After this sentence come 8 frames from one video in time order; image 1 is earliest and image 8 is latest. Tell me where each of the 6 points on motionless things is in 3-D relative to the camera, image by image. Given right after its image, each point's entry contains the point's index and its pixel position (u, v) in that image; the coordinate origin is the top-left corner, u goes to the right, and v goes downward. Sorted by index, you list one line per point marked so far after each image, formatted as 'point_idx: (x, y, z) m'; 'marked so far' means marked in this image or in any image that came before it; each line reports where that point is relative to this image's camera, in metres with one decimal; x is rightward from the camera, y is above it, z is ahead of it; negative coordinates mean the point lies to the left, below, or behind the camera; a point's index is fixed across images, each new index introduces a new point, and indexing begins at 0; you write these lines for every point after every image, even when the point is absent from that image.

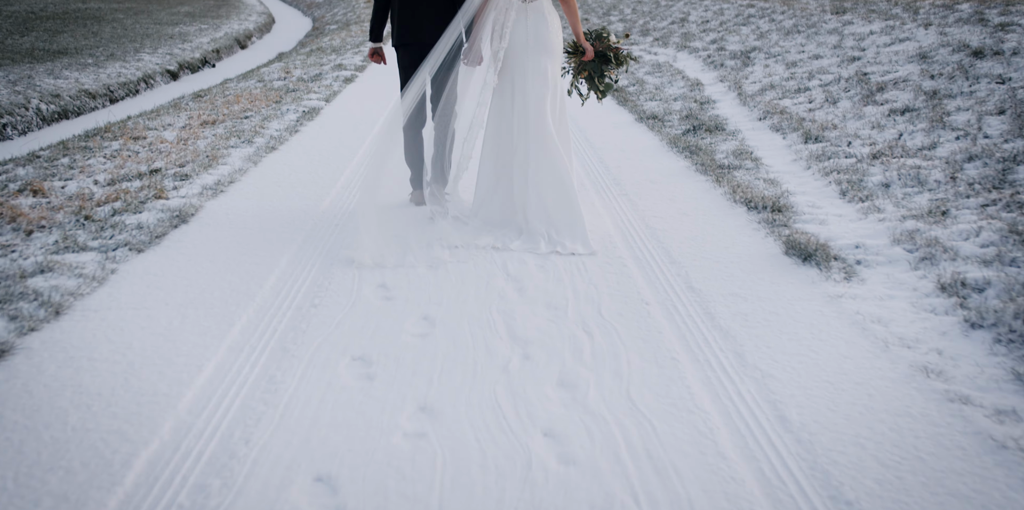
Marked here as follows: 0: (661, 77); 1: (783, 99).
0: (+2.4, +2.8, +10.3) m
1: (+3.3, +1.9, +7.9) m
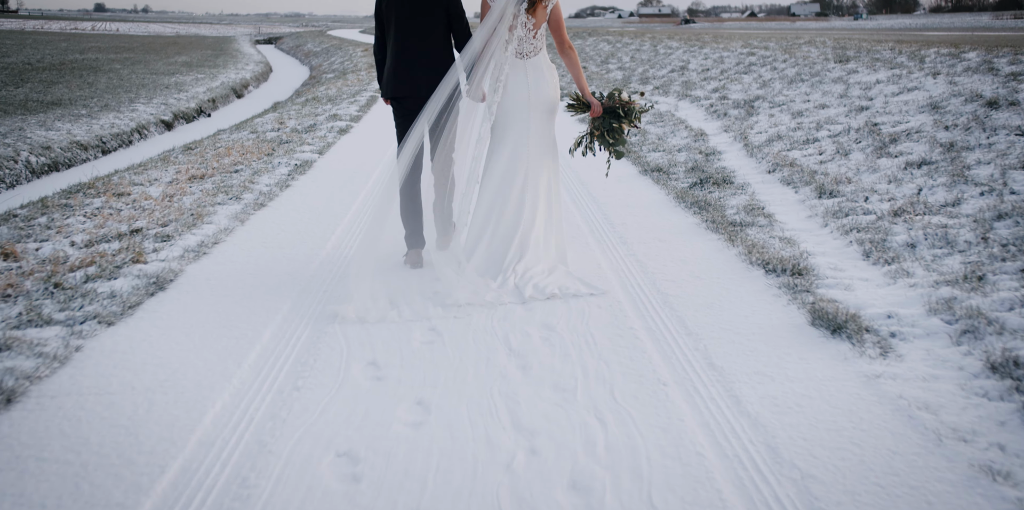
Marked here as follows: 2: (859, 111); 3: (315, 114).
0: (+2.4, +2.0, +10.1) m
1: (+3.3, +1.2, +7.7) m
2: (+4.4, +1.9, +8.2) m
3: (-4.0, +2.8, +13.1) m
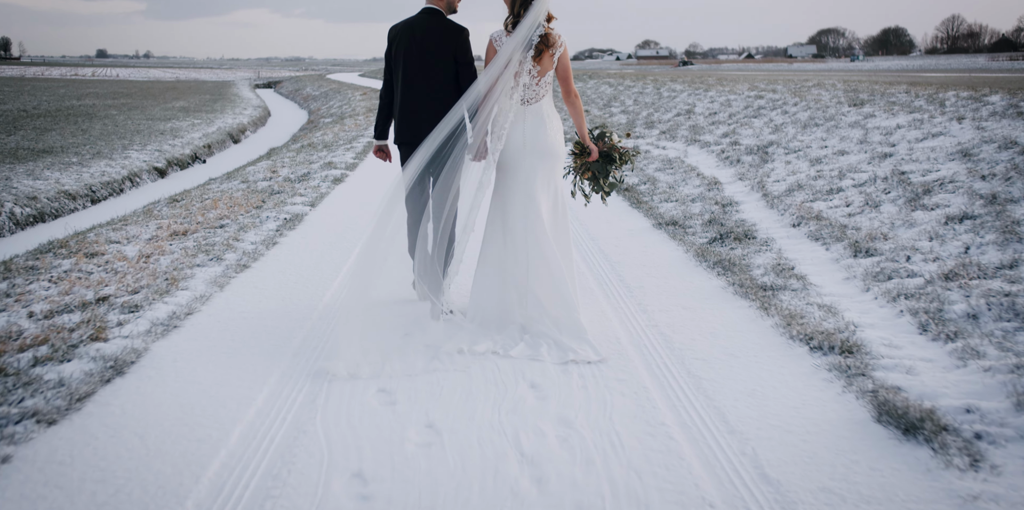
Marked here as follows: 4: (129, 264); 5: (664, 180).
0: (+2.4, +1.2, +9.7) m
1: (+3.4, +0.6, +7.2) m
2: (+4.5, +1.2, +7.8) m
3: (-4.0, +1.8, +12.7) m
4: (-3.7, -0.1, +6.2) m
5: (+2.2, +1.1, +9.5) m
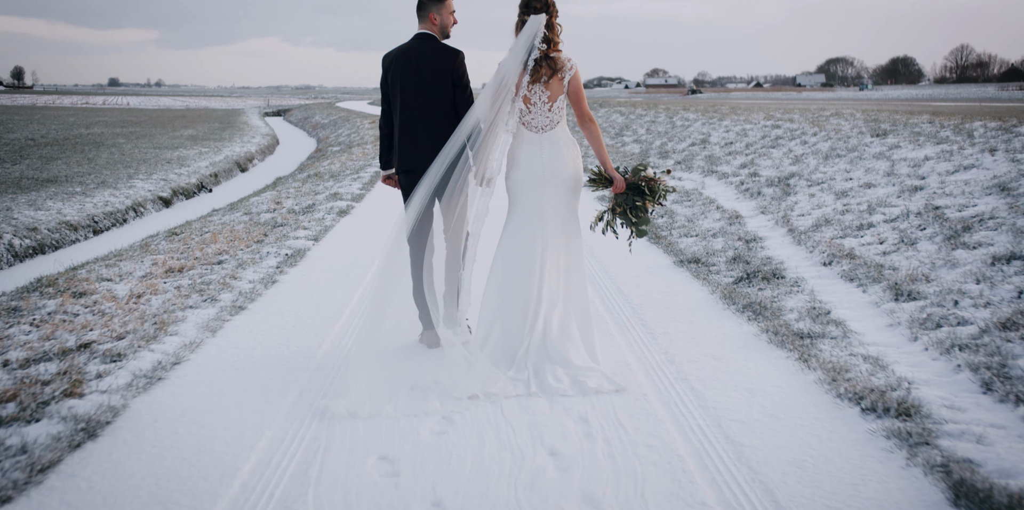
0: (+2.6, +0.7, +9.3) m
1: (+3.5, +0.2, +6.8) m
2: (+4.6, +0.7, +7.4) m
3: (-3.8, +1.2, +12.4) m
4: (-3.6, -0.4, +5.9) m
5: (+2.4, +0.6, +9.1) m
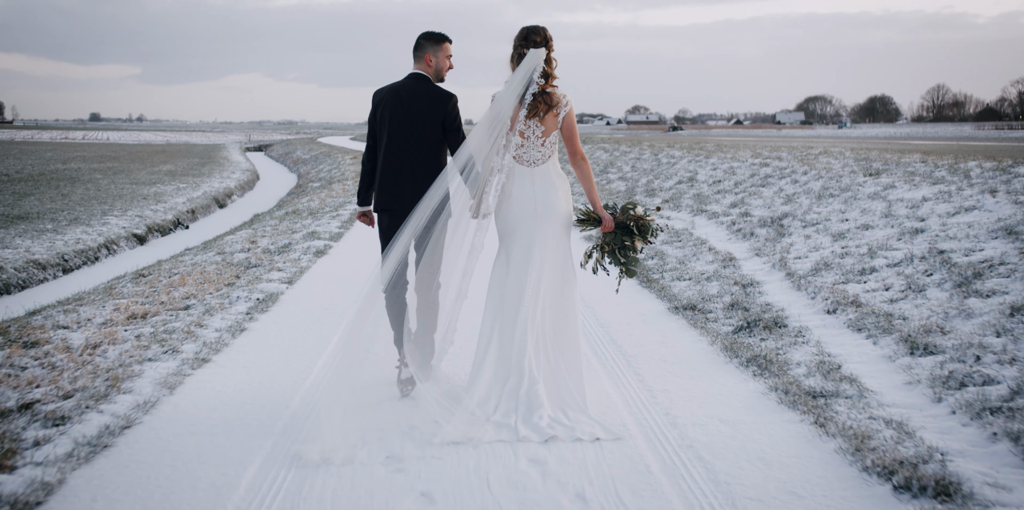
0: (+2.4, +0.1, +9.0) m
1: (+3.4, -0.3, +6.5) m
2: (+4.5, +0.2, +7.2) m
3: (-4.1, +0.4, +12.0) m
4: (-3.7, -0.9, +5.4) m
5: (+2.2, 0.0, +8.8) m
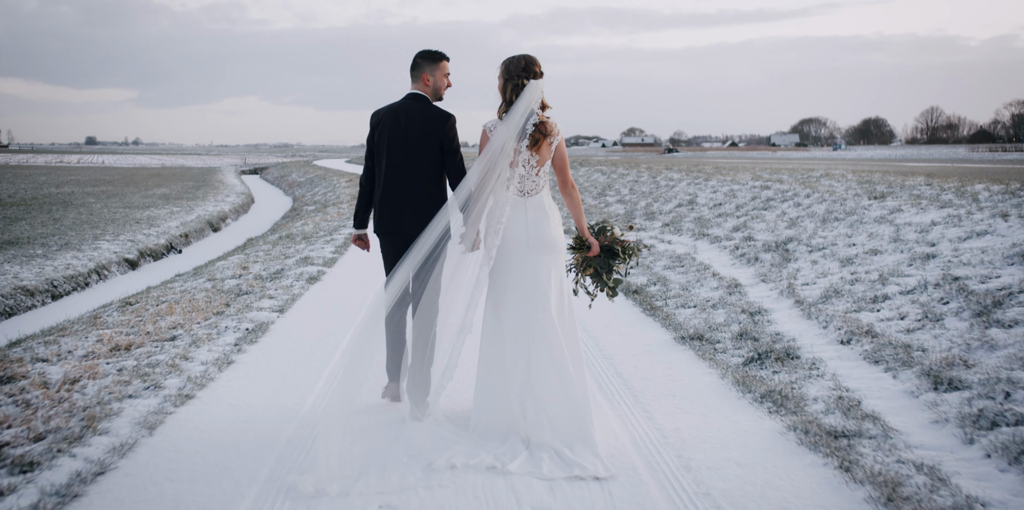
0: (+2.4, -0.3, +8.8) m
1: (+3.4, -0.5, +6.2) m
2: (+4.5, 0.0, +6.9) m
3: (-4.1, -0.1, +11.7) m
4: (-3.7, -1.1, +5.1) m
5: (+2.2, -0.3, +8.6) m
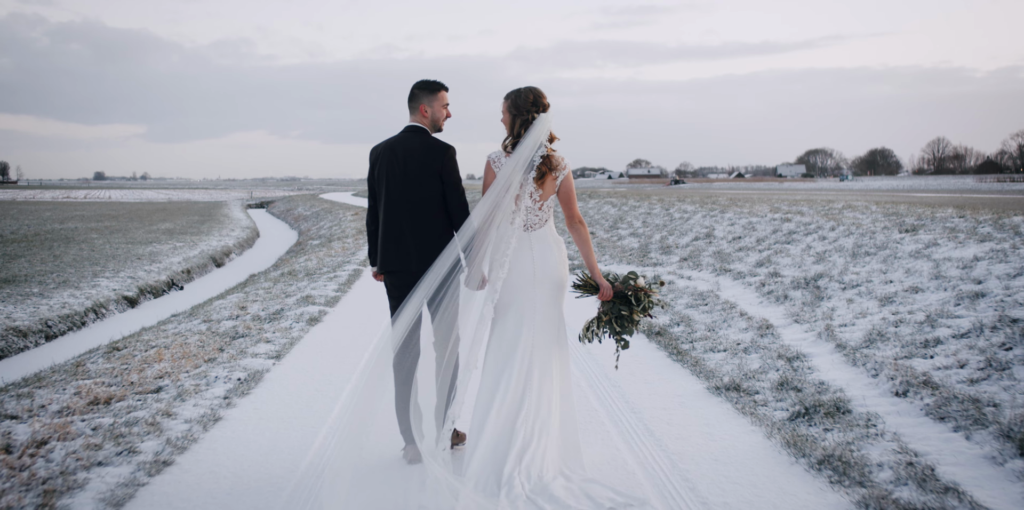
0: (+2.5, -0.7, +8.2) m
1: (+3.5, -0.9, +5.6) m
2: (+4.6, -0.4, +6.4) m
3: (-3.9, -0.7, +11.2) m
4: (-3.6, -1.4, +4.5) m
5: (+2.3, -0.8, +8.0) m
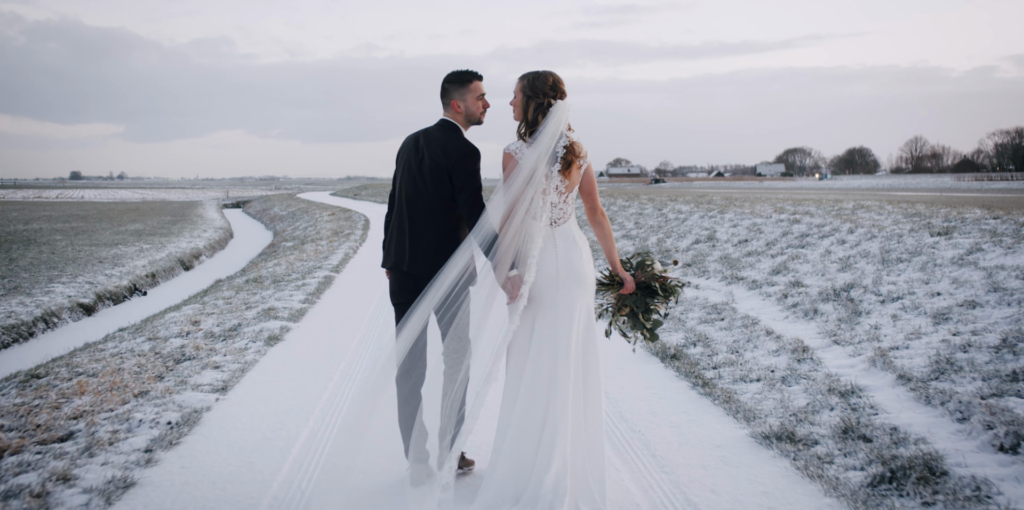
0: (+2.4, -0.8, +7.1) m
1: (+3.5, -1.0, +4.6) m
2: (+4.6, -0.5, +5.3) m
3: (-4.1, -0.8, +9.9) m
4: (-3.5, -1.6, +3.2) m
5: (+2.3, -0.9, +6.9) m
